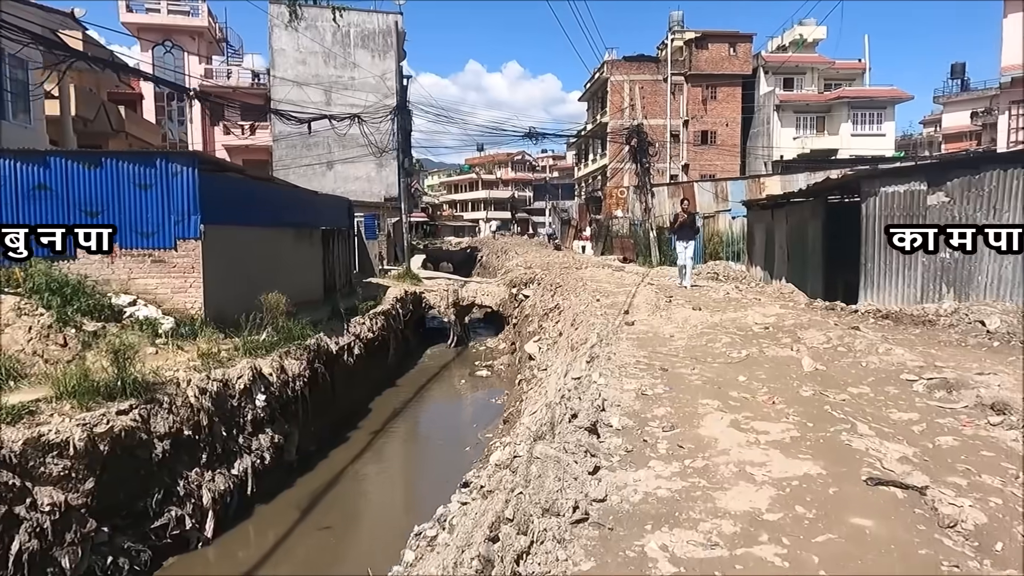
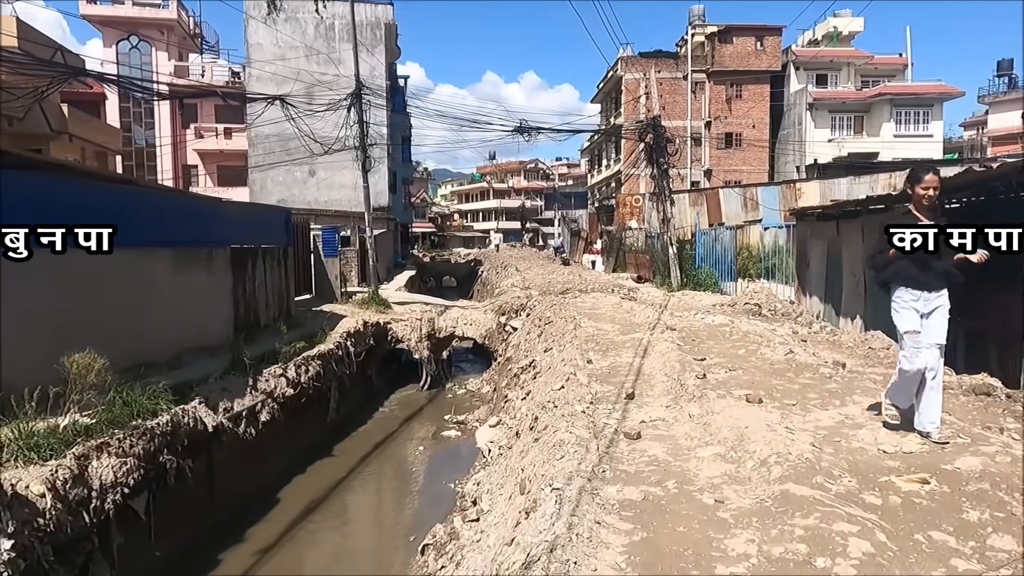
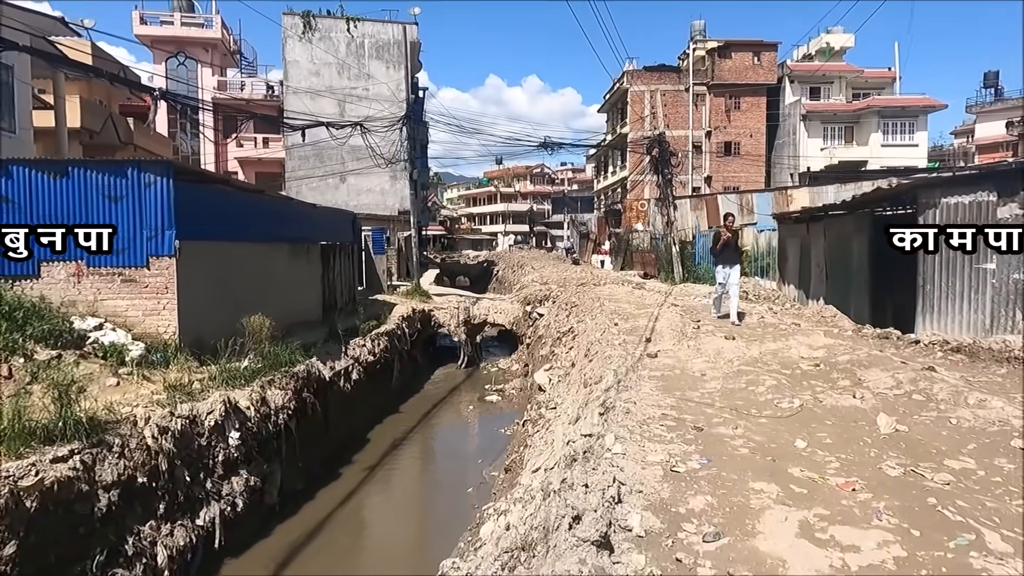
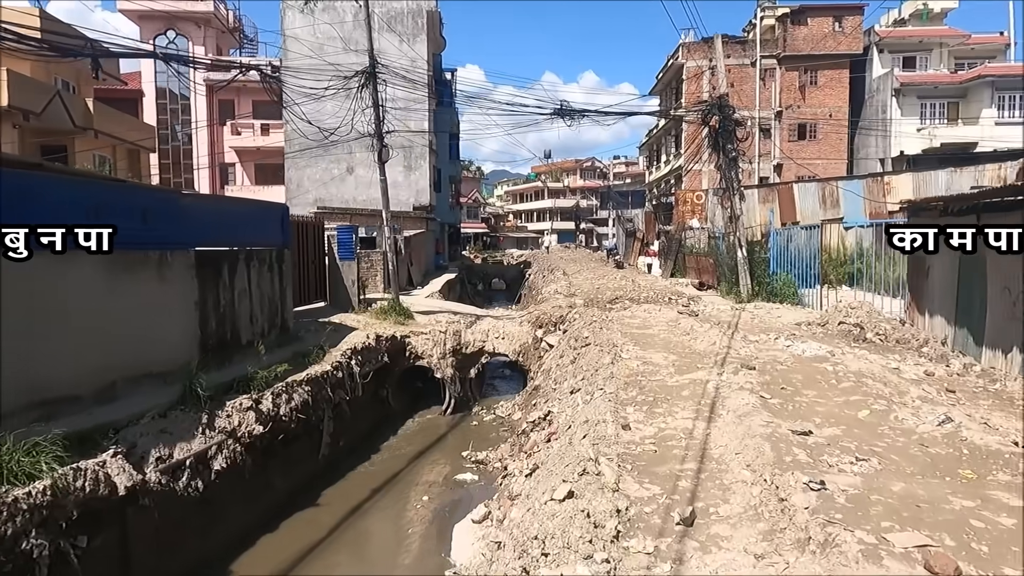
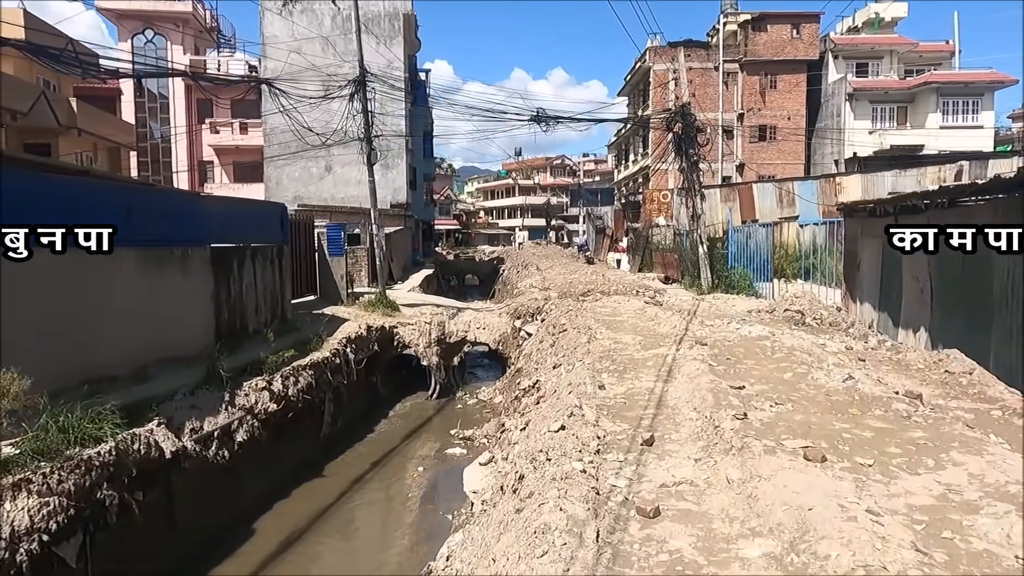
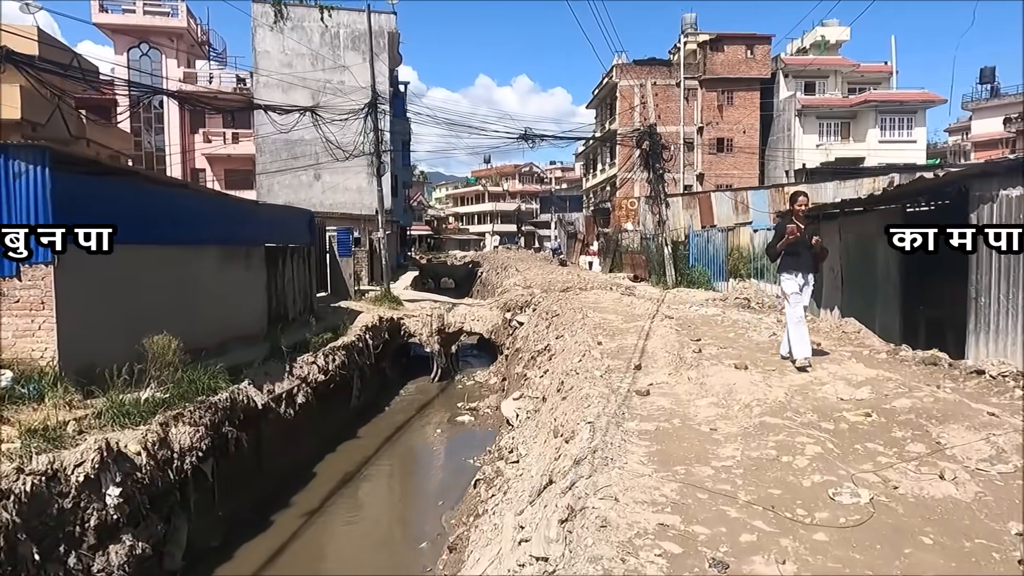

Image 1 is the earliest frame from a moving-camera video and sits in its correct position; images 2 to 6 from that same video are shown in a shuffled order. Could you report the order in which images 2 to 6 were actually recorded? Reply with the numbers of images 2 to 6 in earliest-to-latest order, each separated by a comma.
3, 6, 2, 5, 4
